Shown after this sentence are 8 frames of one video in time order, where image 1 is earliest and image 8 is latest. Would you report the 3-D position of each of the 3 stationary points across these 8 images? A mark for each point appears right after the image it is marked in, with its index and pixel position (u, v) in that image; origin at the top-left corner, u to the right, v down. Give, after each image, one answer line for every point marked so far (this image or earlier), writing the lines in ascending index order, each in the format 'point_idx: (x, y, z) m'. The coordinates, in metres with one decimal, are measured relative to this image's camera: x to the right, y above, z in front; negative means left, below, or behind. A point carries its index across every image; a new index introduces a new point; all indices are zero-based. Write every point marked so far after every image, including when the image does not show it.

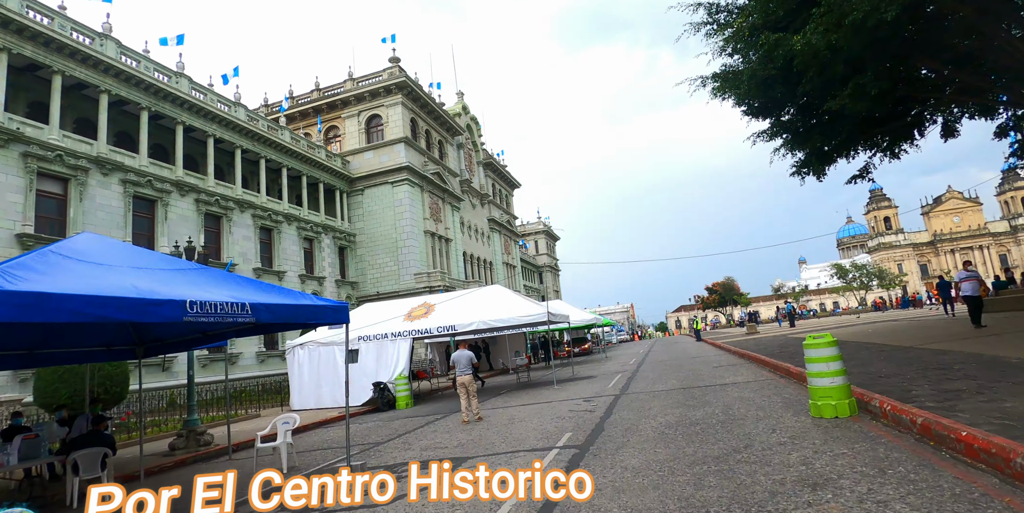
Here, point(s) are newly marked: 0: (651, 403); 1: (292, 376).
0: (+2.3, -2.3, +8.5) m
1: (-6.7, -3.6, +16.5) m
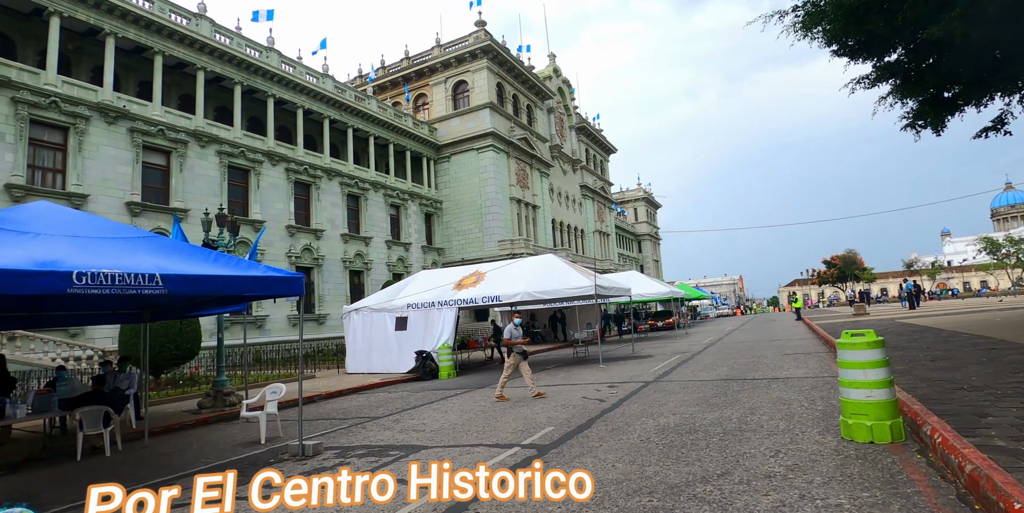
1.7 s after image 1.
0: (+2.2, -1.9, +7.3) m
1: (-5.0, -2.6, +16.9) m
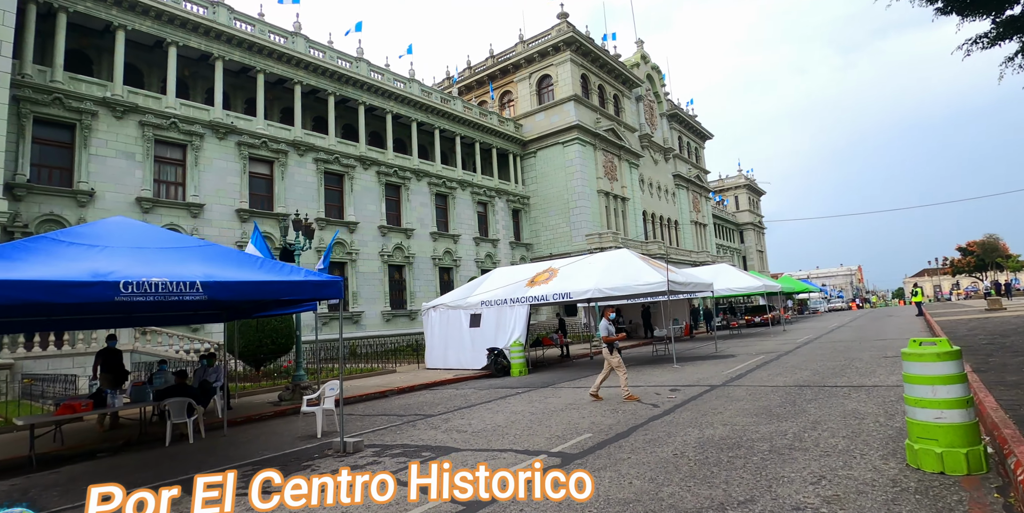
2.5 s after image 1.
0: (+2.8, -1.8, +6.7) m
1: (-2.7, -2.5, +17.4) m
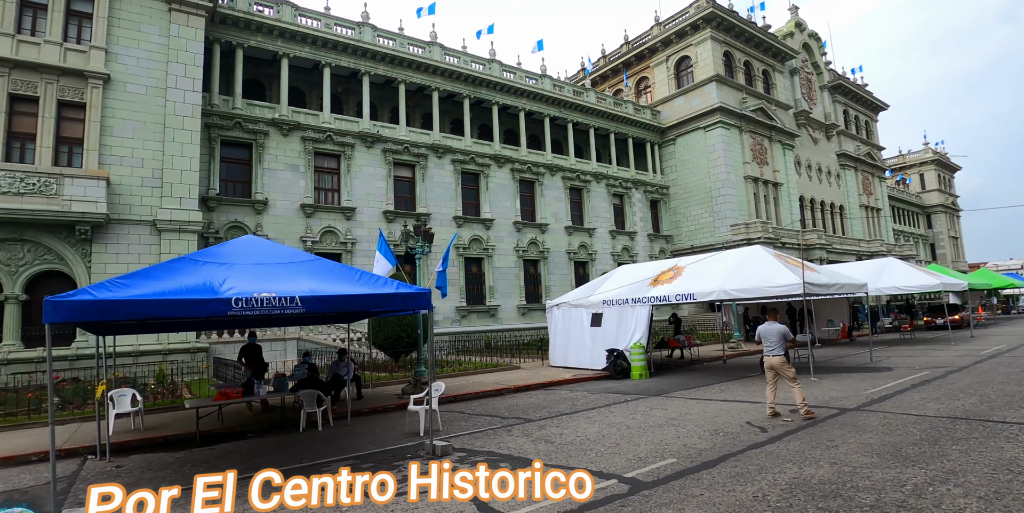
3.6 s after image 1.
0: (+3.8, -1.9, +5.8) m
1: (+1.3, -2.5, +17.5) m
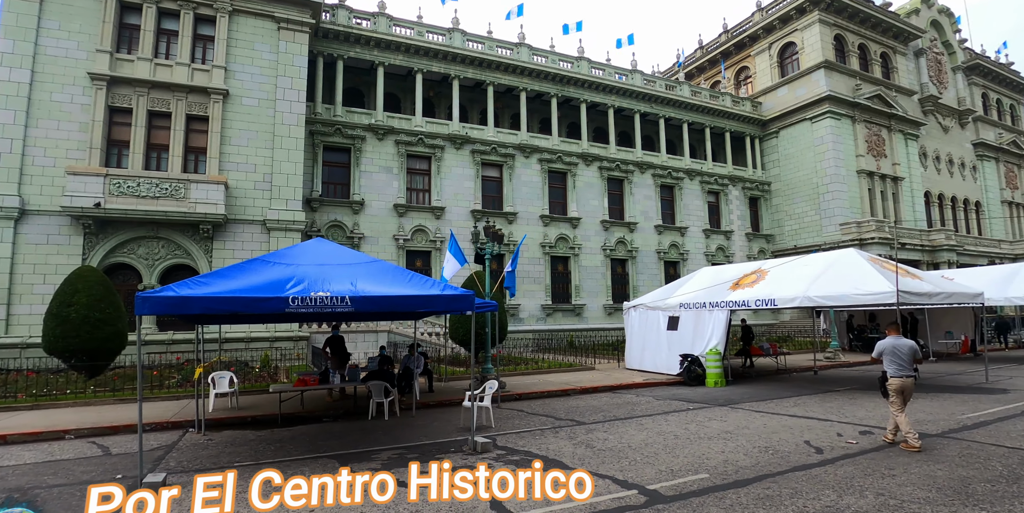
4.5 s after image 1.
0: (+4.1, -2.0, +5.2) m
1: (+3.7, -2.5, +17.2) m
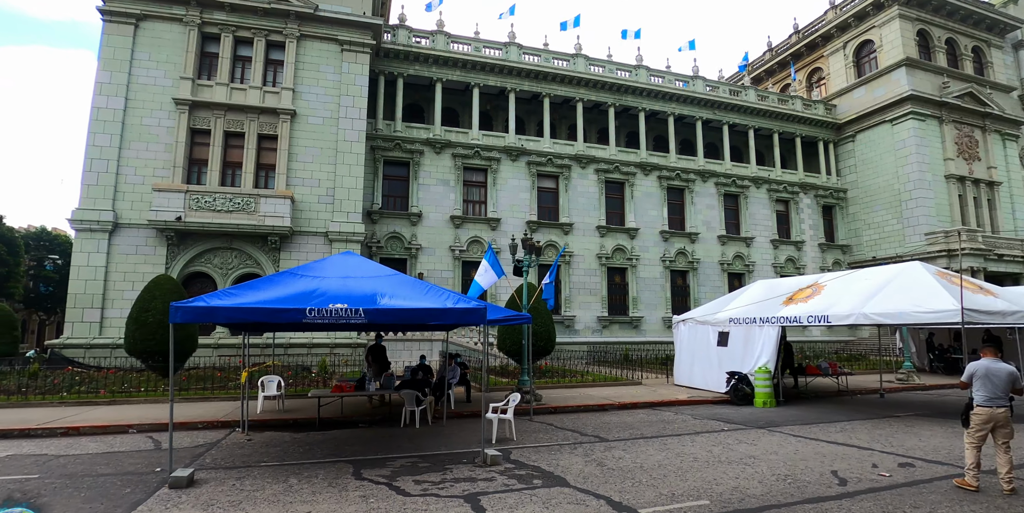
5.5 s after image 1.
0: (+4.0, -2.2, +4.7) m
1: (+5.0, -2.9, +16.7) m
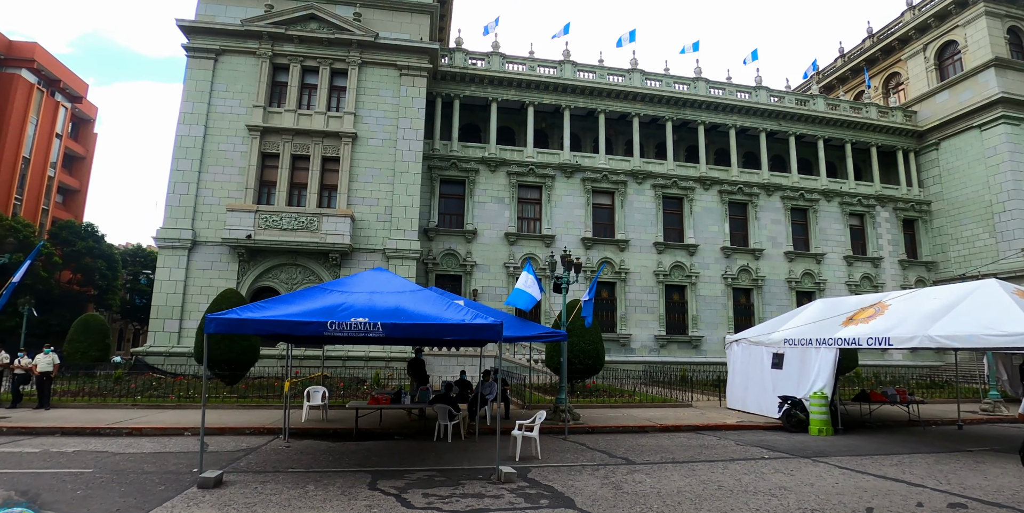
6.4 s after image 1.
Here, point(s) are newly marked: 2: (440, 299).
0: (+3.9, -2.3, +4.2) m
1: (+6.4, -3.4, +15.9) m
2: (-1.0, -0.6, +7.7) m
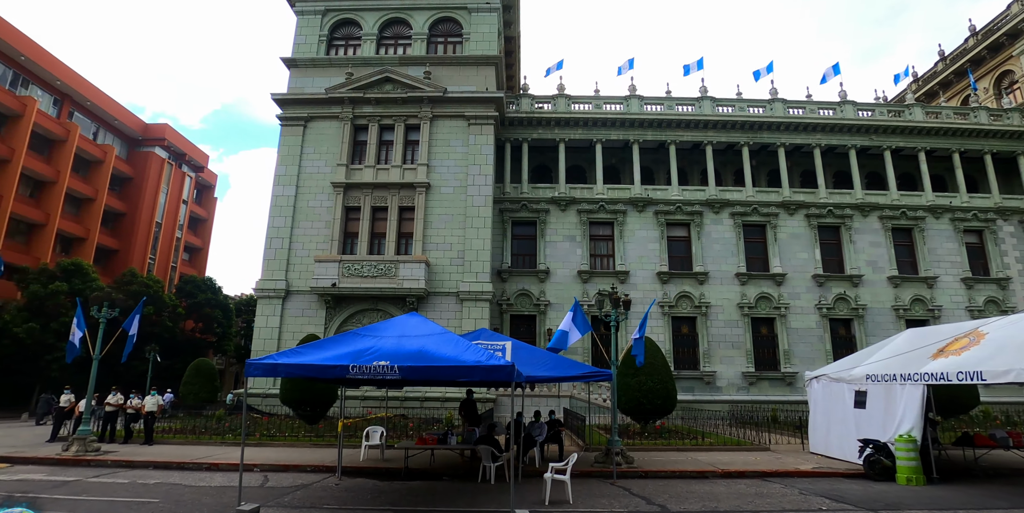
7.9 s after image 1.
0: (+3.6, -2.5, +3.6) m
1: (+8.1, -4.2, +14.6) m
2: (-0.7, -1.3, +8.0) m
